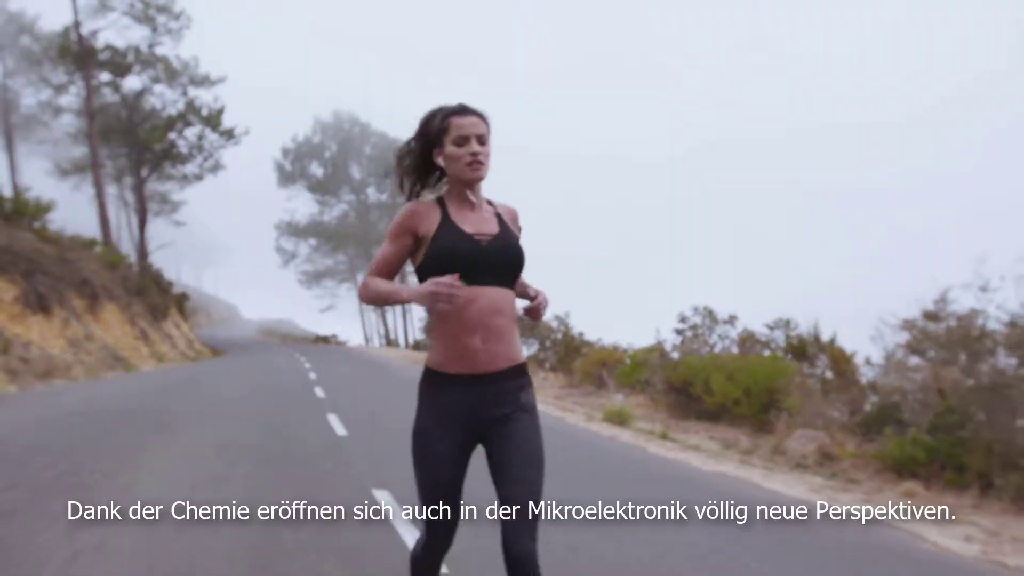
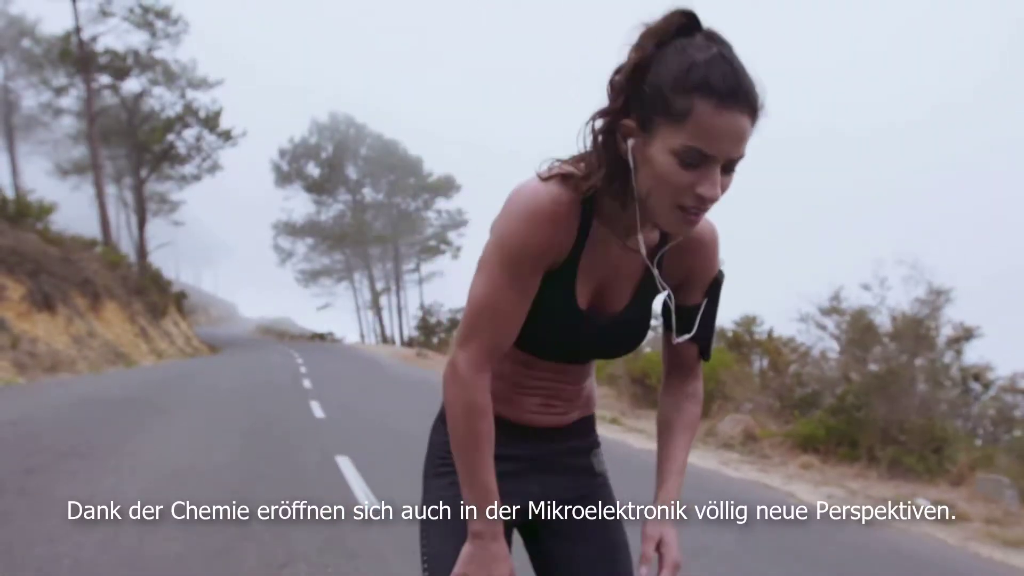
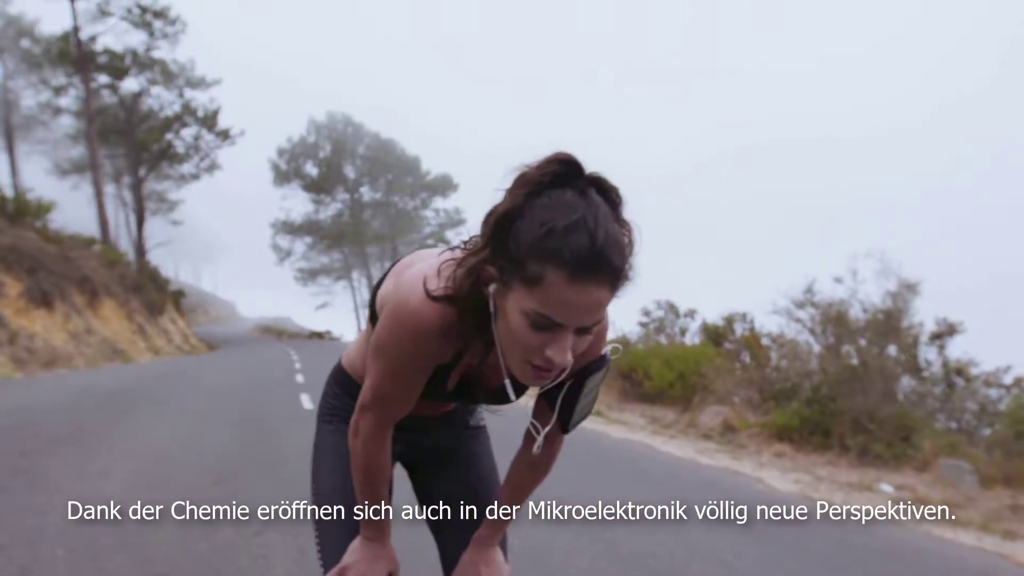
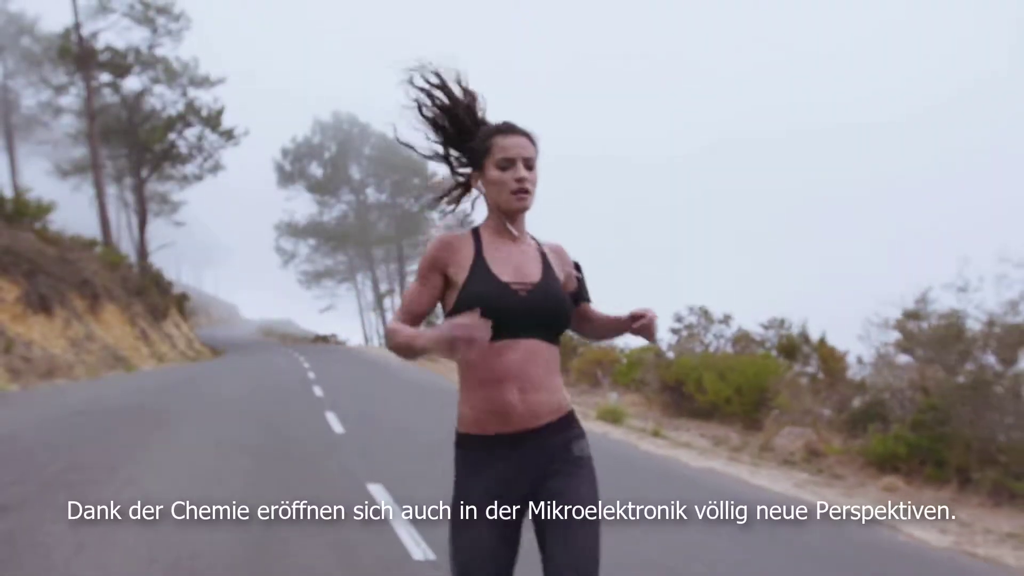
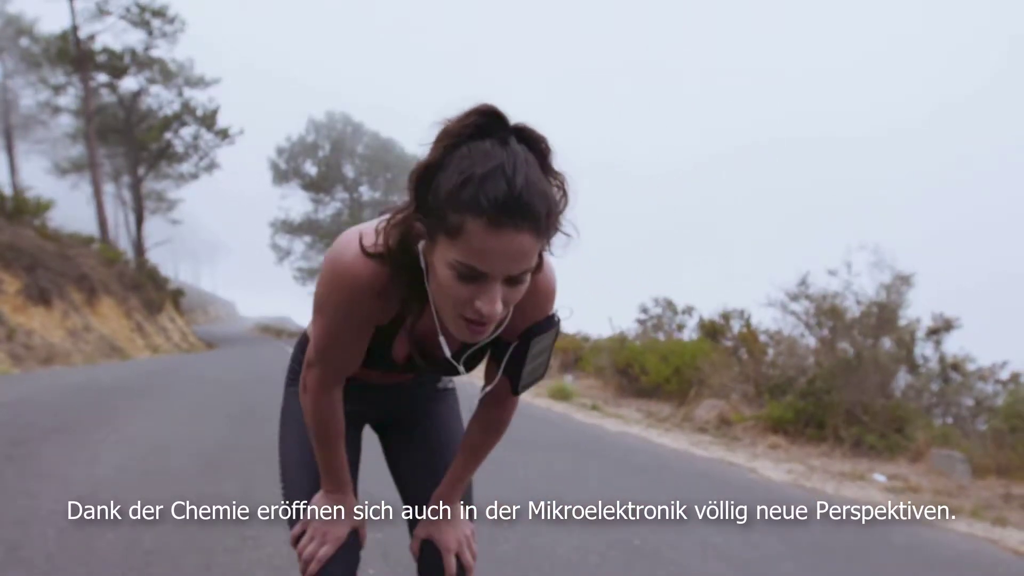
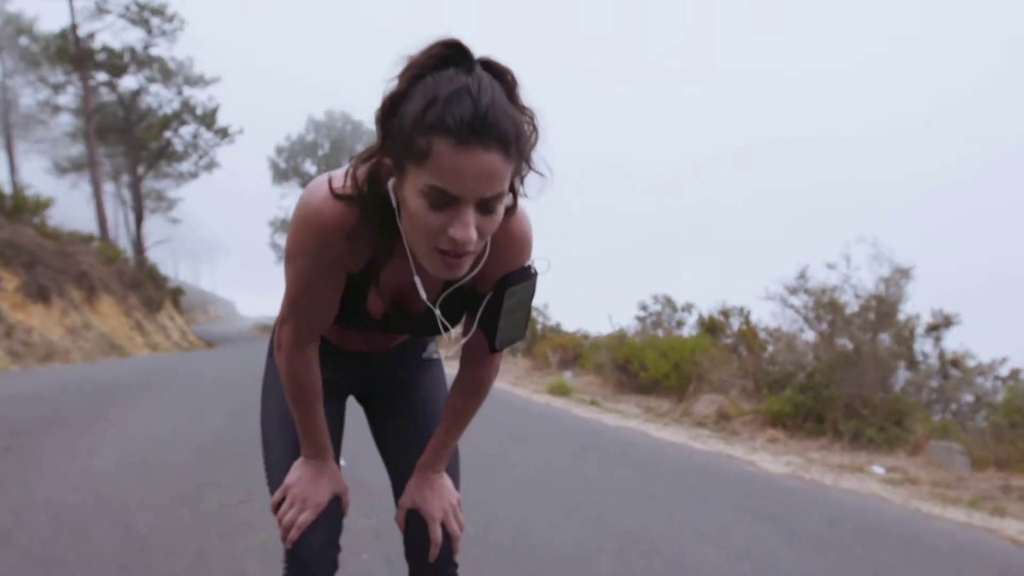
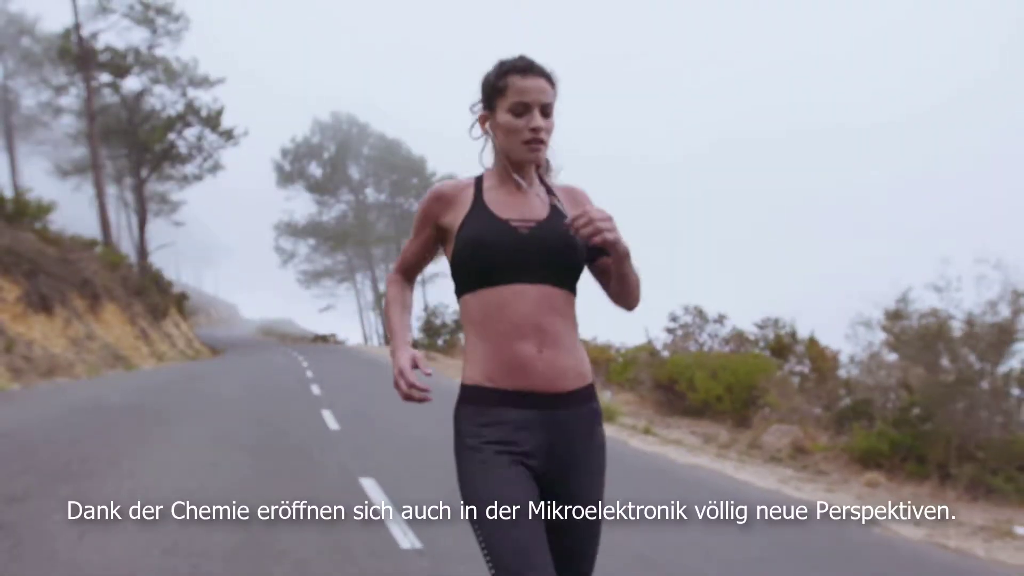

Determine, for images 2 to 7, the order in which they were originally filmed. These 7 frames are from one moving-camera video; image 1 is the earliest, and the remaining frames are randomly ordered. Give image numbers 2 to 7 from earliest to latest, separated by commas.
4, 7, 2, 3, 5, 6
